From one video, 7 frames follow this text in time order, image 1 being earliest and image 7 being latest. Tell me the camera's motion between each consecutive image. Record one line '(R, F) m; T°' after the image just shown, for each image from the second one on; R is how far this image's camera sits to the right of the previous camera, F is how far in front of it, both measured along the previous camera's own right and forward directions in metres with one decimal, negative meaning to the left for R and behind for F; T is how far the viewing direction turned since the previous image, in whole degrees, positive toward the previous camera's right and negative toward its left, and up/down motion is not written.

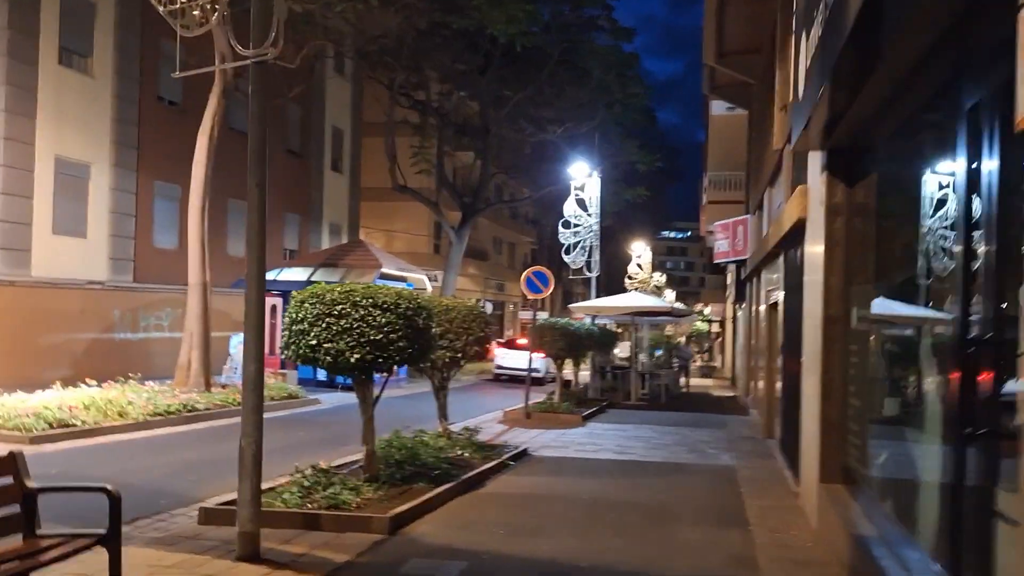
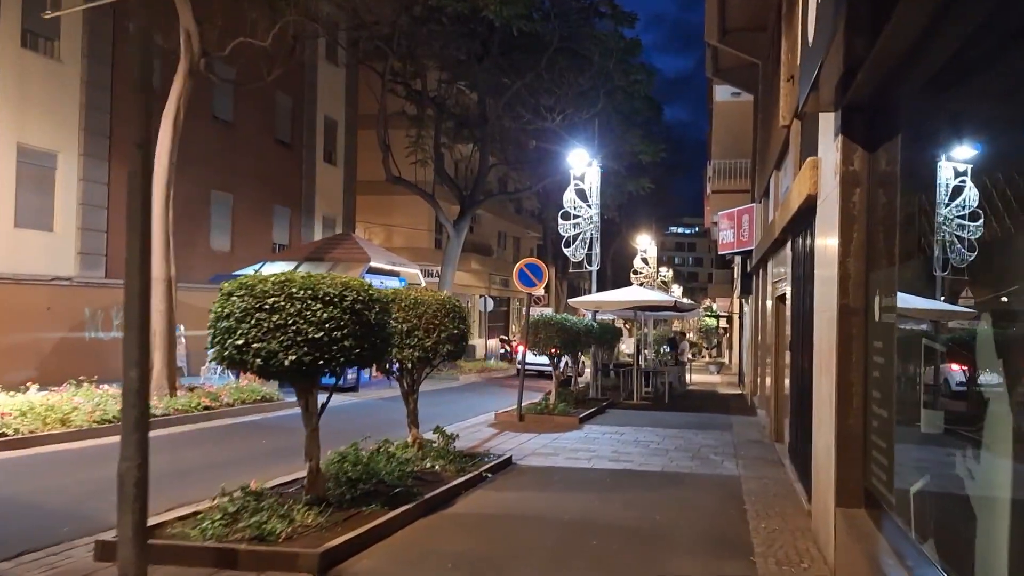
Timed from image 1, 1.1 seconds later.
(+0.4, +1.2) m; -1°
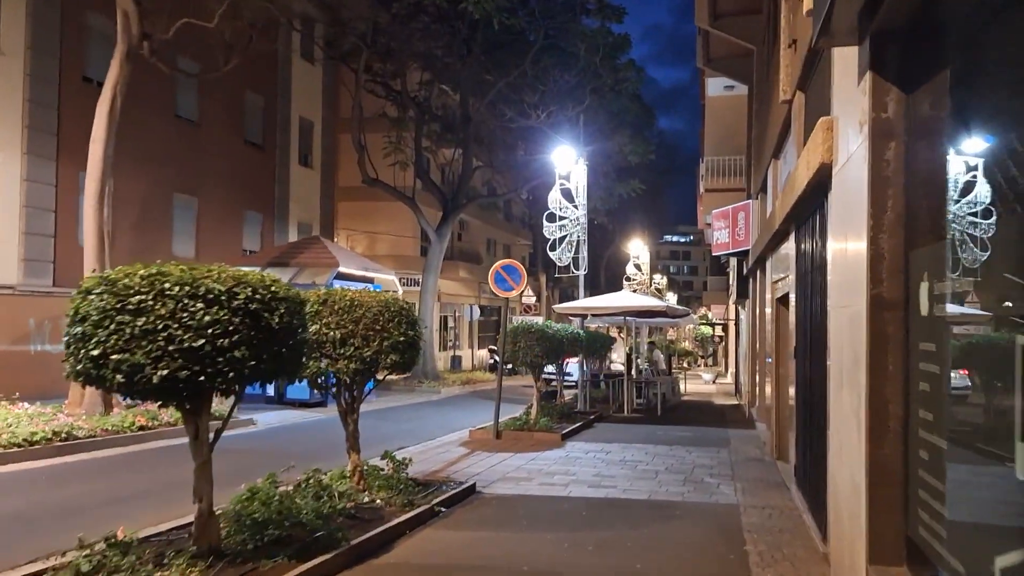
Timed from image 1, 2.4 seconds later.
(+0.4, +1.5) m; 0°
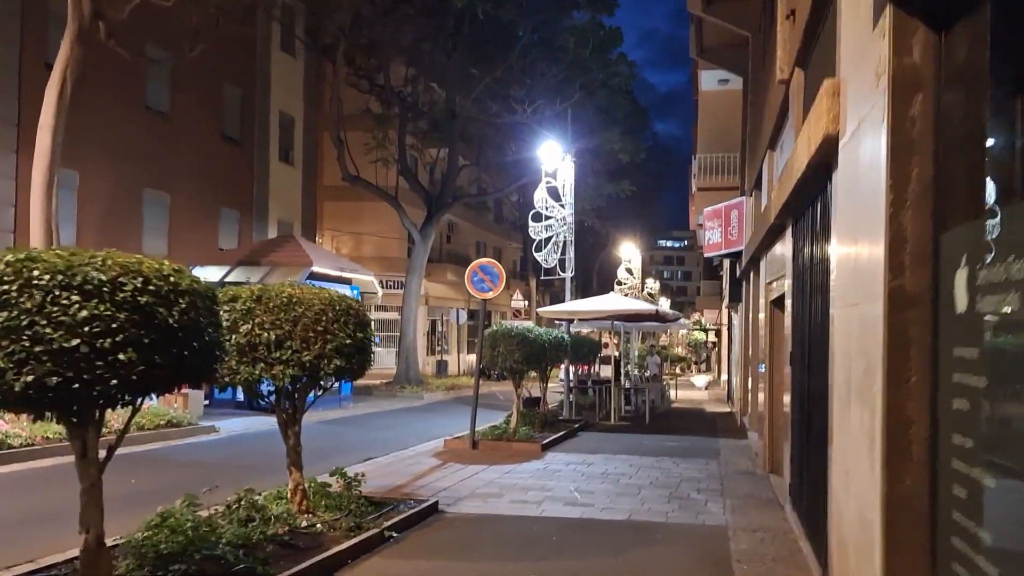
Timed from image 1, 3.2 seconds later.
(+0.3, +0.9) m; 0°
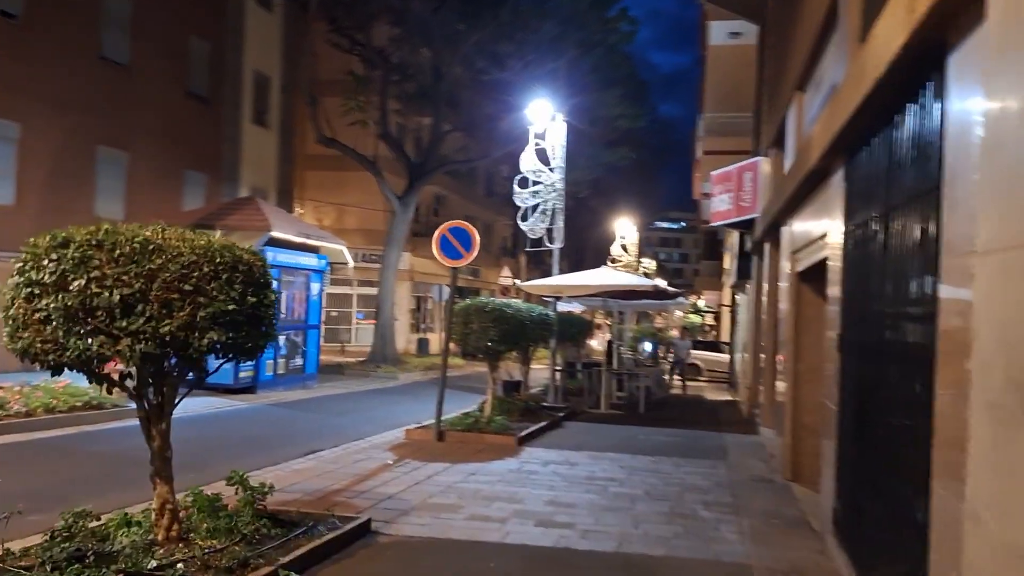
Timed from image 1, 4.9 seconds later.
(+0.3, +2.0) m; 0°
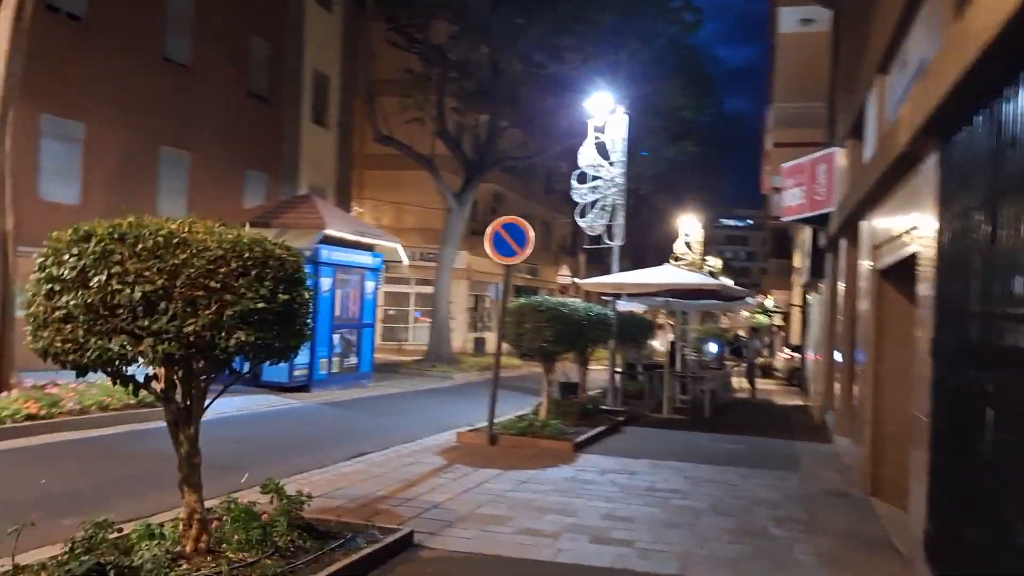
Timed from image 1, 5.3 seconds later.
(+0.1, +0.5) m; -4°
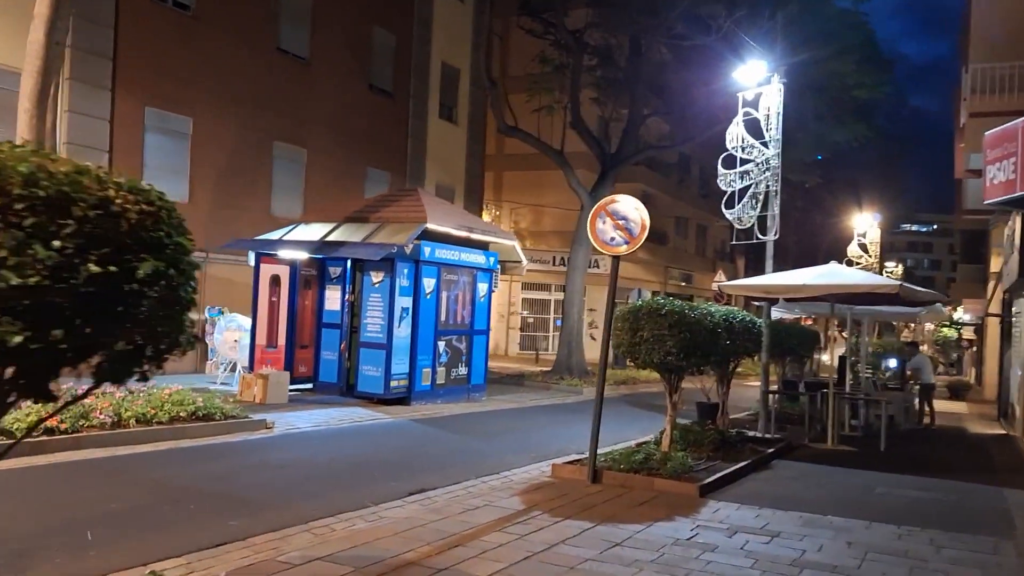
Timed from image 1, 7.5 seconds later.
(+0.6, +2.4) m; -11°
